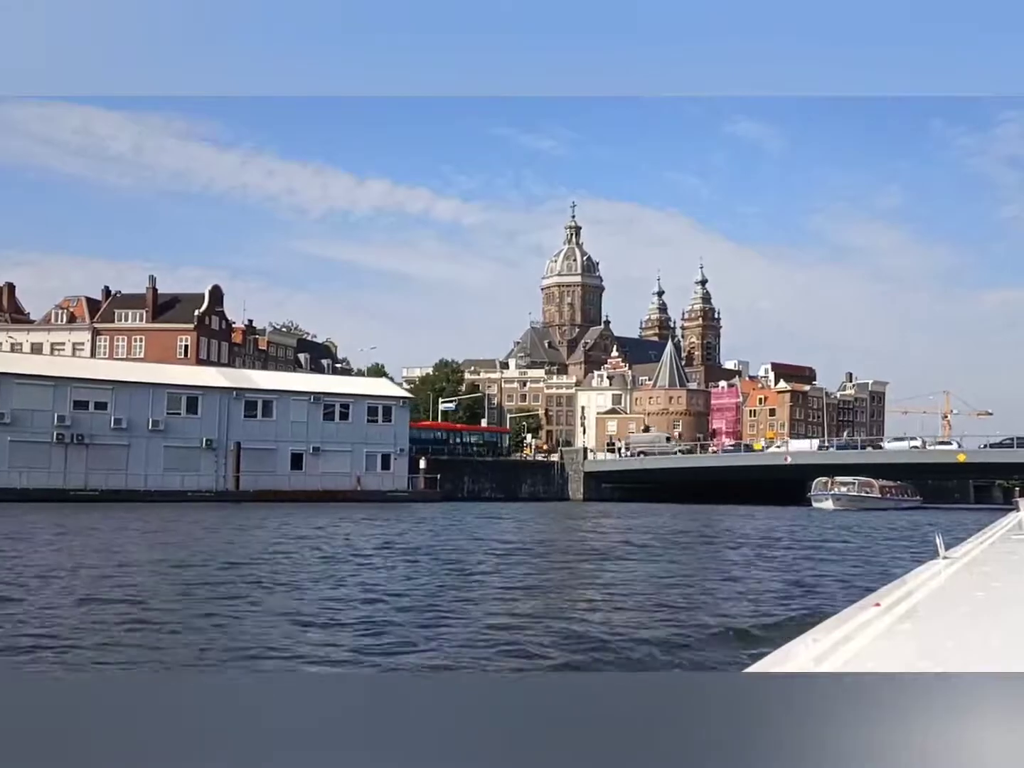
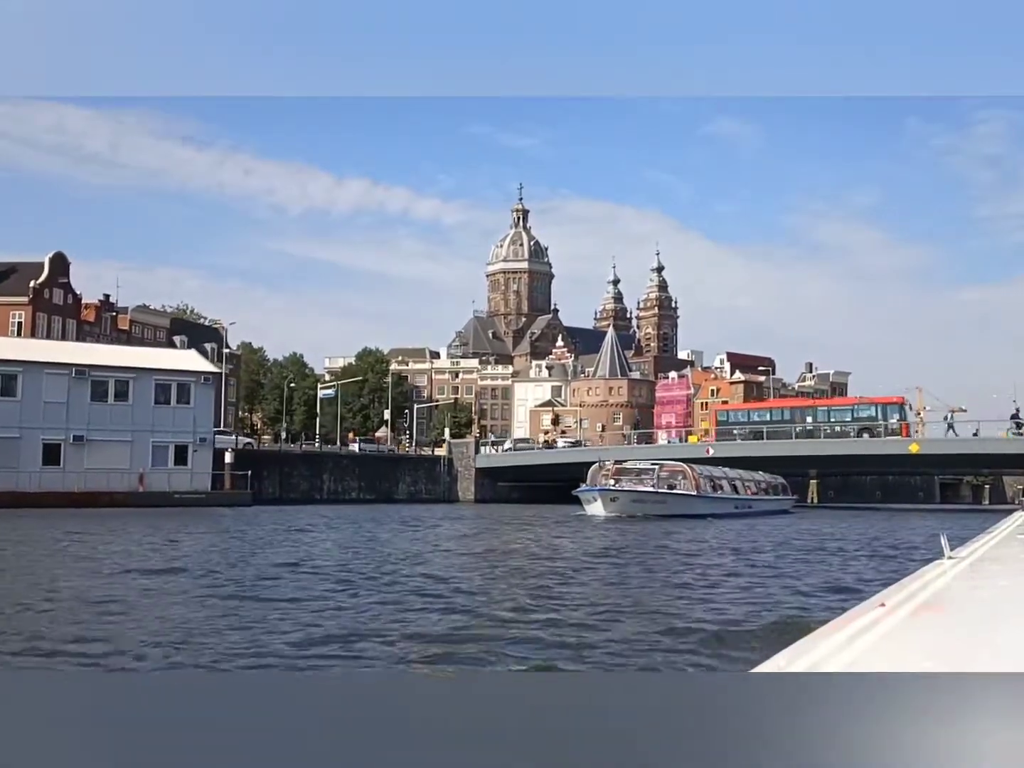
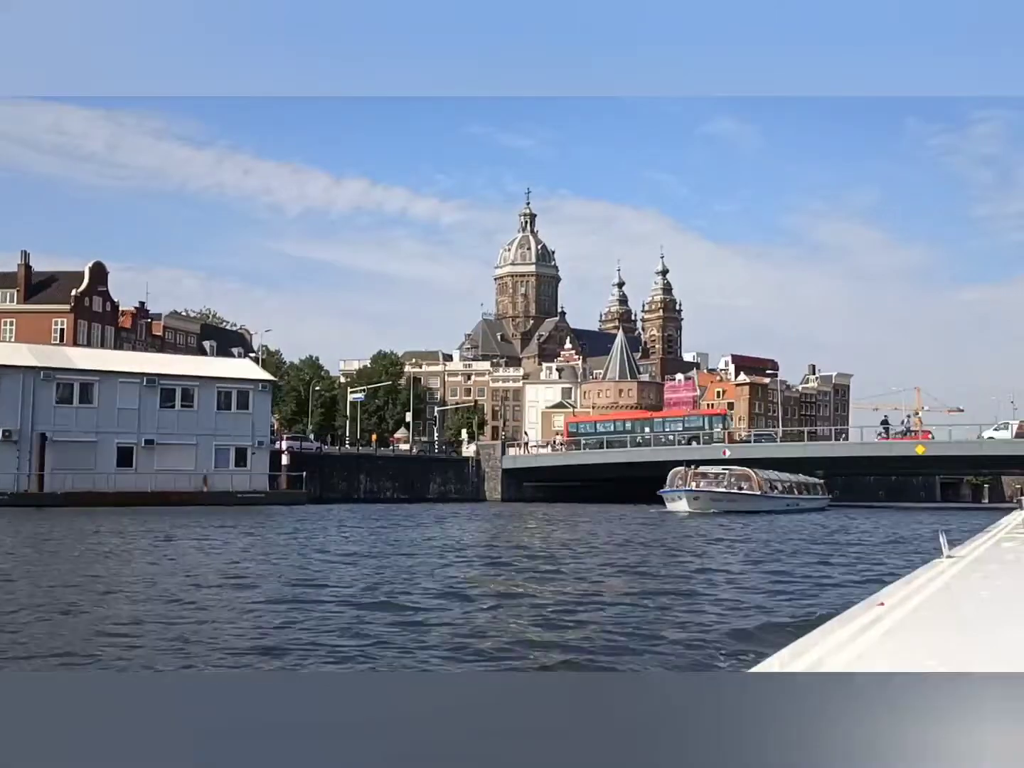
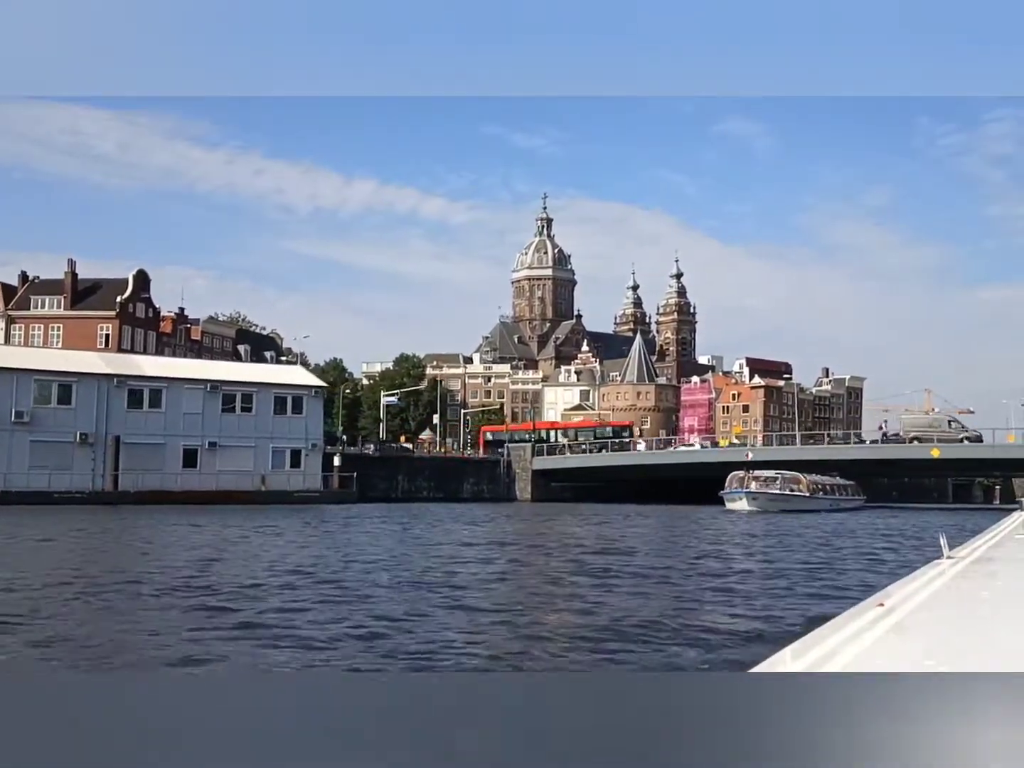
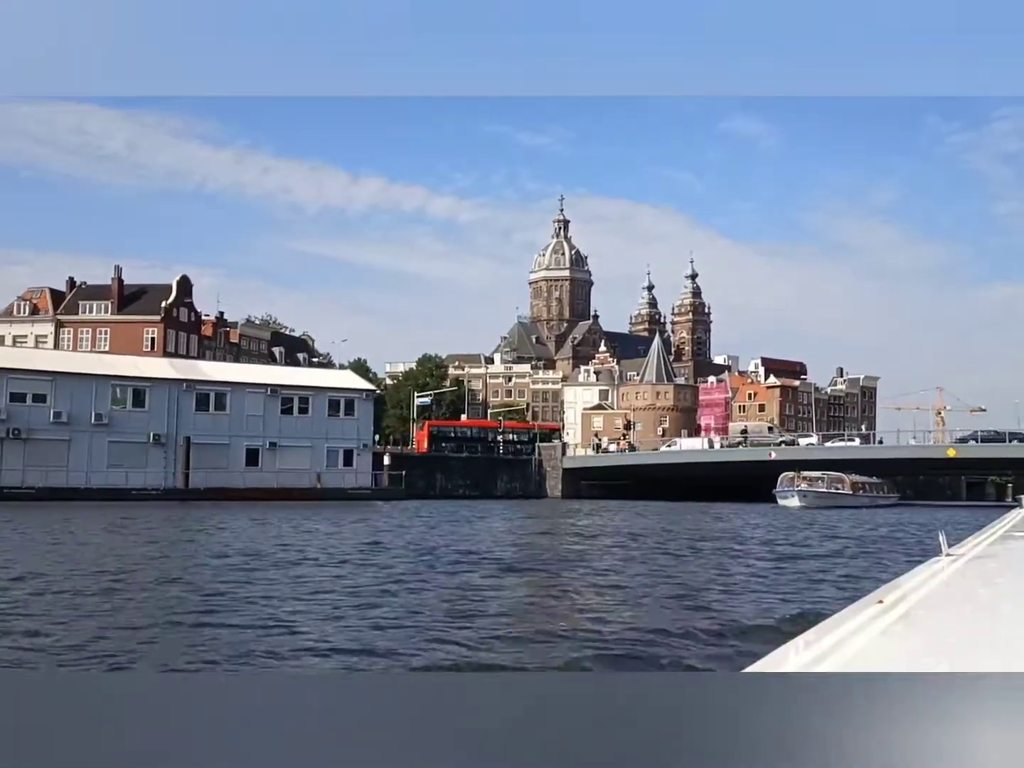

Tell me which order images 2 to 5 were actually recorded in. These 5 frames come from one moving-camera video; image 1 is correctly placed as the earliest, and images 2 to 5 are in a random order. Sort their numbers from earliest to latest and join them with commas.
5, 4, 3, 2
